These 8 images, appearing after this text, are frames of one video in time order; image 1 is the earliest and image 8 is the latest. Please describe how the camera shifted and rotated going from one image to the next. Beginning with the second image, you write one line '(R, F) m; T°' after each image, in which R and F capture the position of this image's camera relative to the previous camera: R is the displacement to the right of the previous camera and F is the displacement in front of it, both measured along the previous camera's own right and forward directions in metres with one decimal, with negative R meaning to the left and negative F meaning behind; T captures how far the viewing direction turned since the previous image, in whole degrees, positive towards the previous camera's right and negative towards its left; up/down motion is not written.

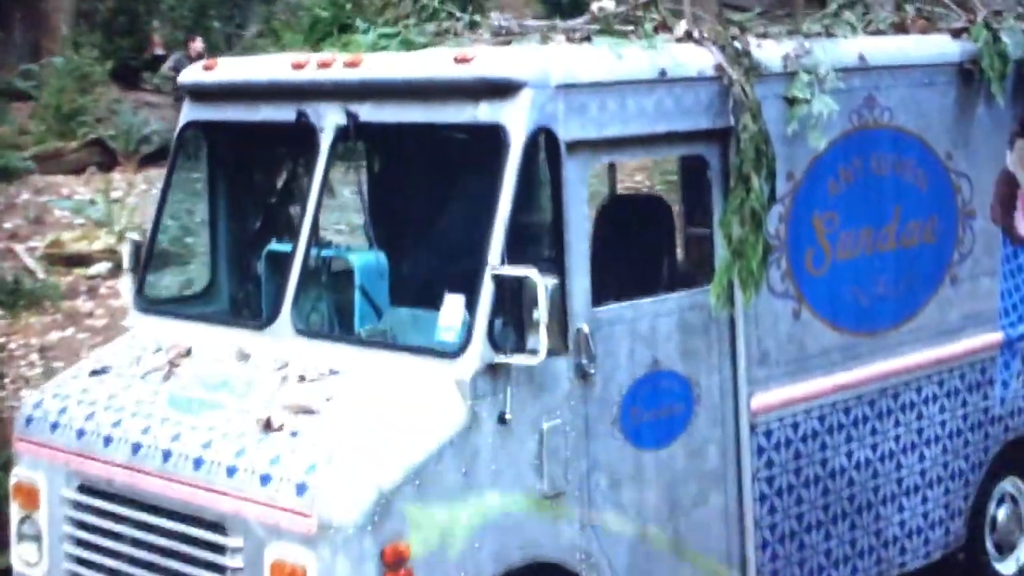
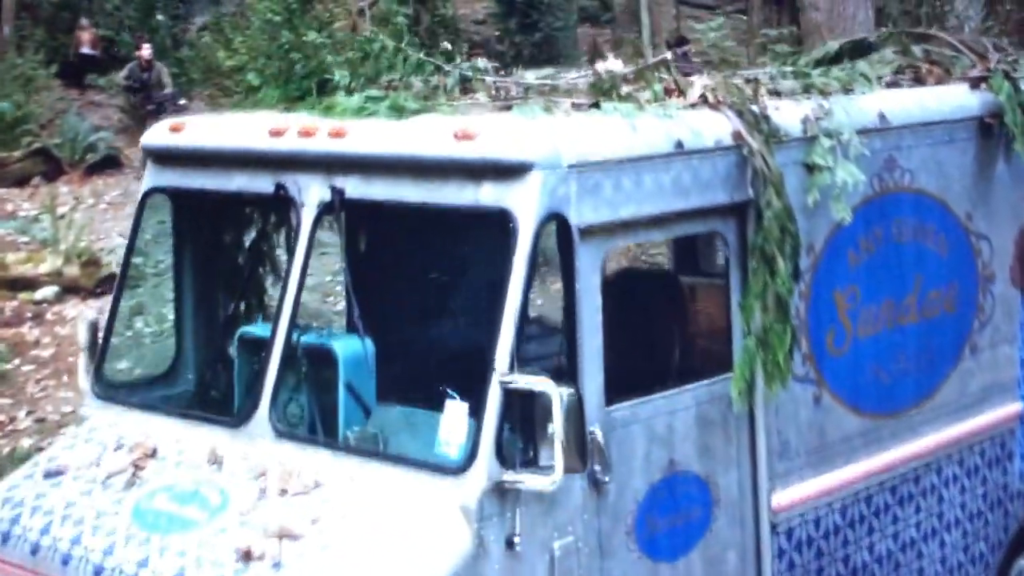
(-0.1, +0.3) m; +2°
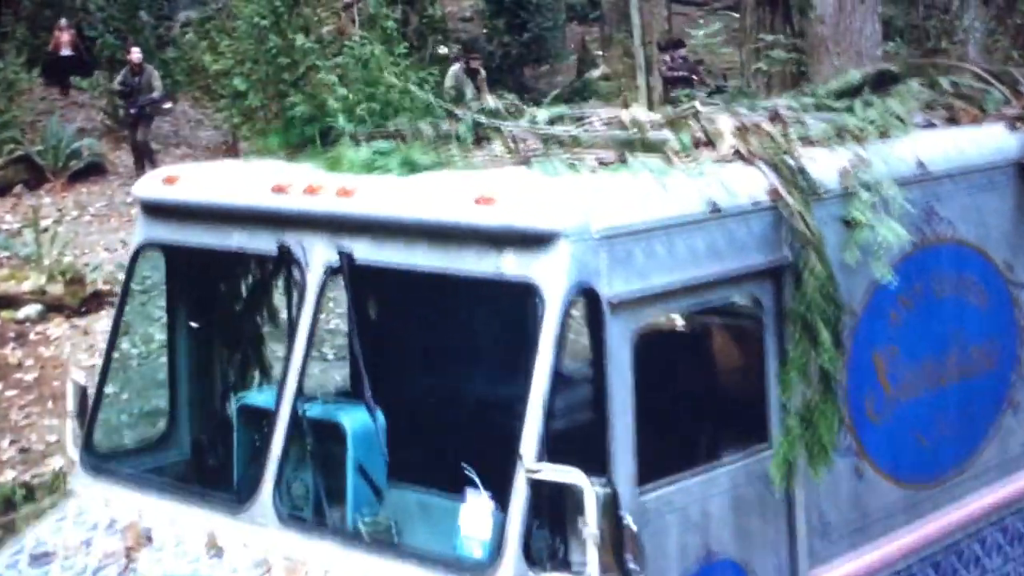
(-0.1, +0.2) m; +1°
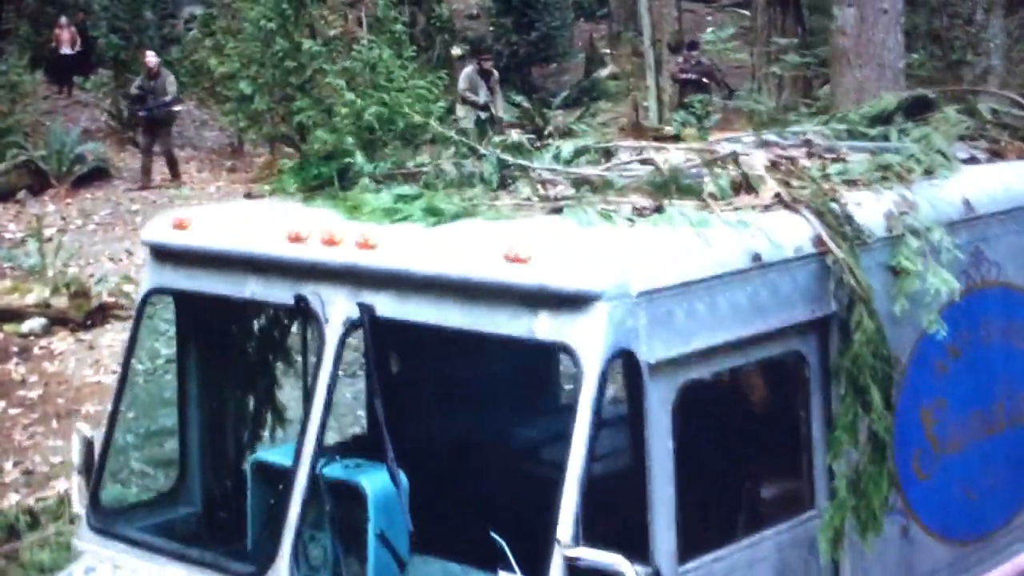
(0.0, +0.2) m; 0°
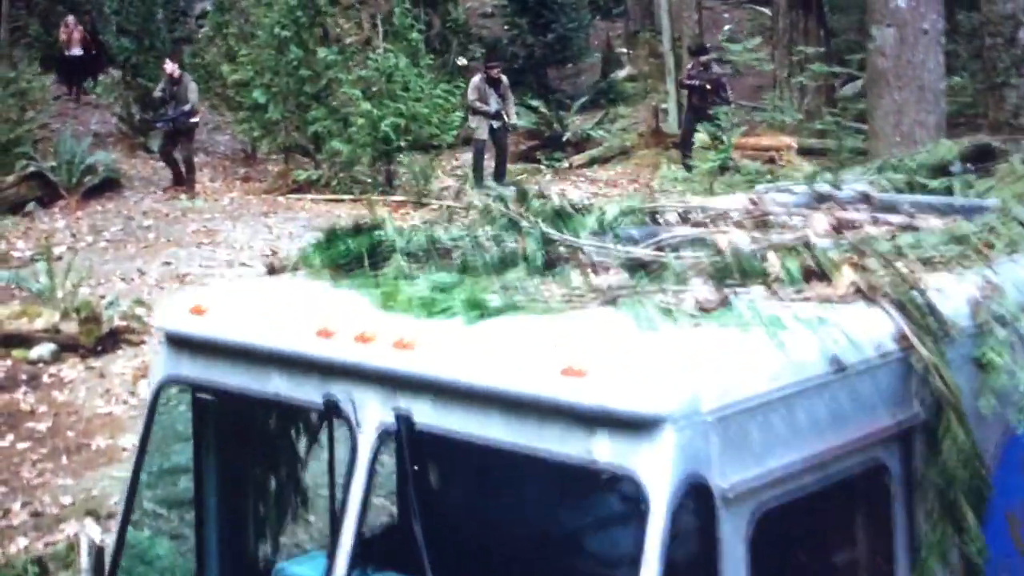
(-0.1, +0.3) m; 0°
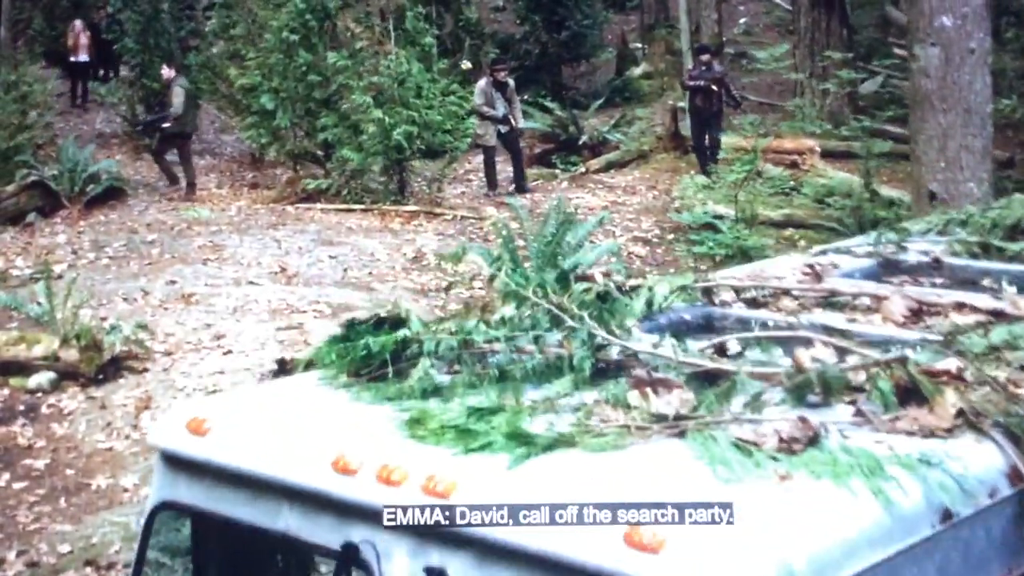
(-0.1, +0.4) m; 0°
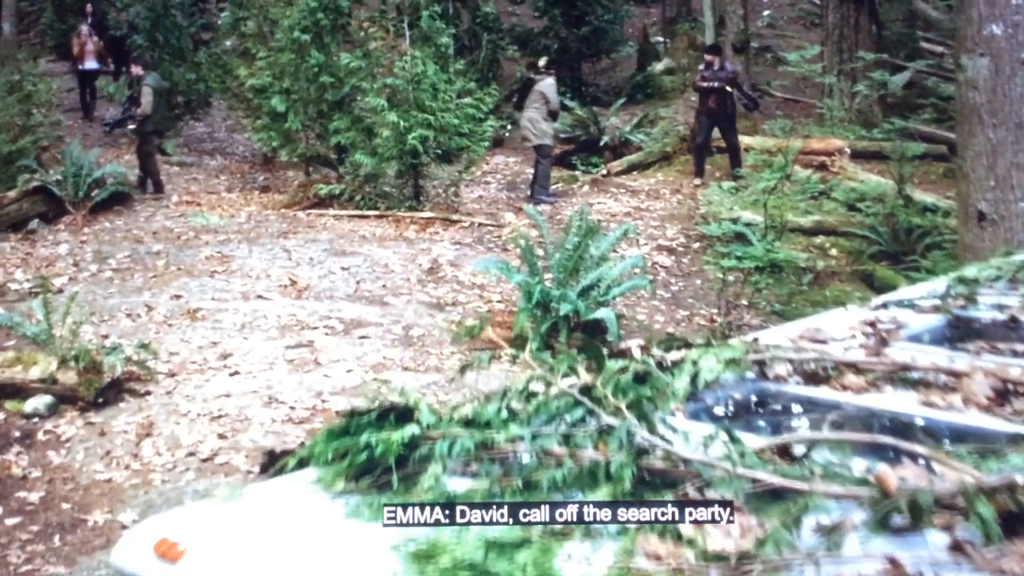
(0.0, +0.4) m; -1°
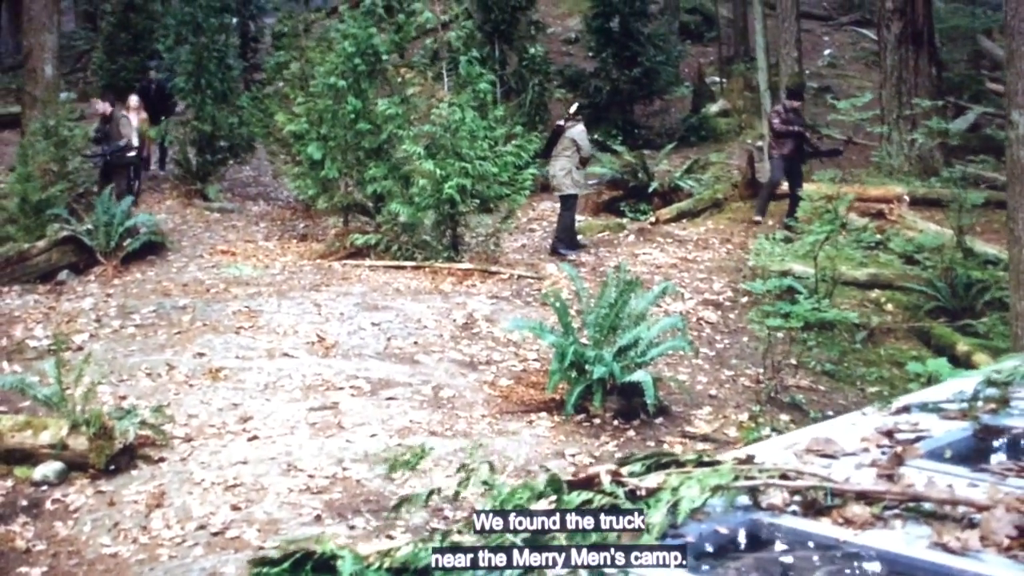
(+0.2, +0.4) m; -2°
